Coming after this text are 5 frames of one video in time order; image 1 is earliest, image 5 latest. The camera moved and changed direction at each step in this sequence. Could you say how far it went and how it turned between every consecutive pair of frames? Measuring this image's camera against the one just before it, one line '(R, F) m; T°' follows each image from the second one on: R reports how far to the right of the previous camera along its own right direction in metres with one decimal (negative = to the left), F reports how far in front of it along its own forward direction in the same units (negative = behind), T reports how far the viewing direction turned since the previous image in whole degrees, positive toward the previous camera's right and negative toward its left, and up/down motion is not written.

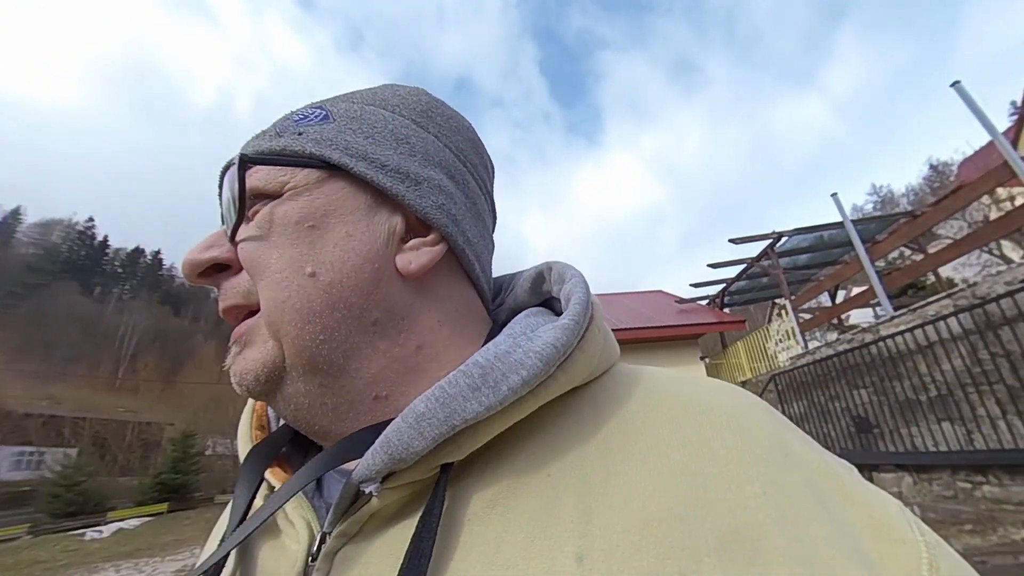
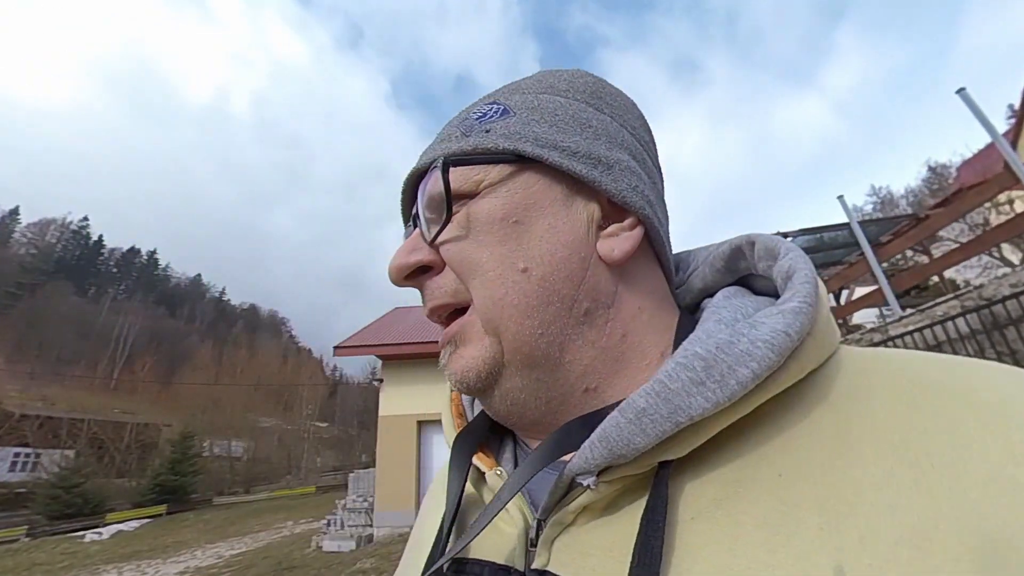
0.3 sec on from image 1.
(-0.2, 0.0) m; +1°
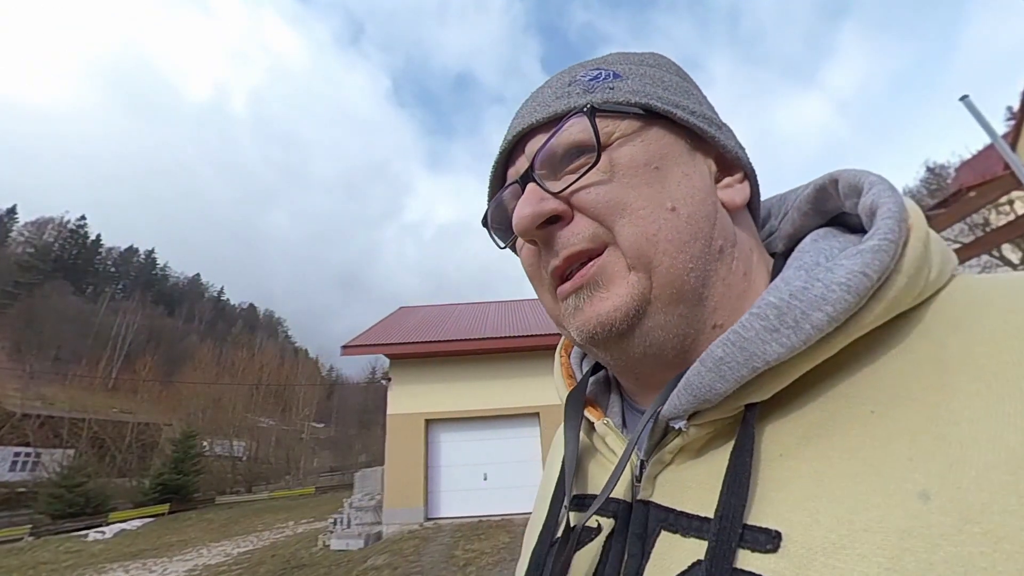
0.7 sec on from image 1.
(-0.2, -0.1) m; 0°
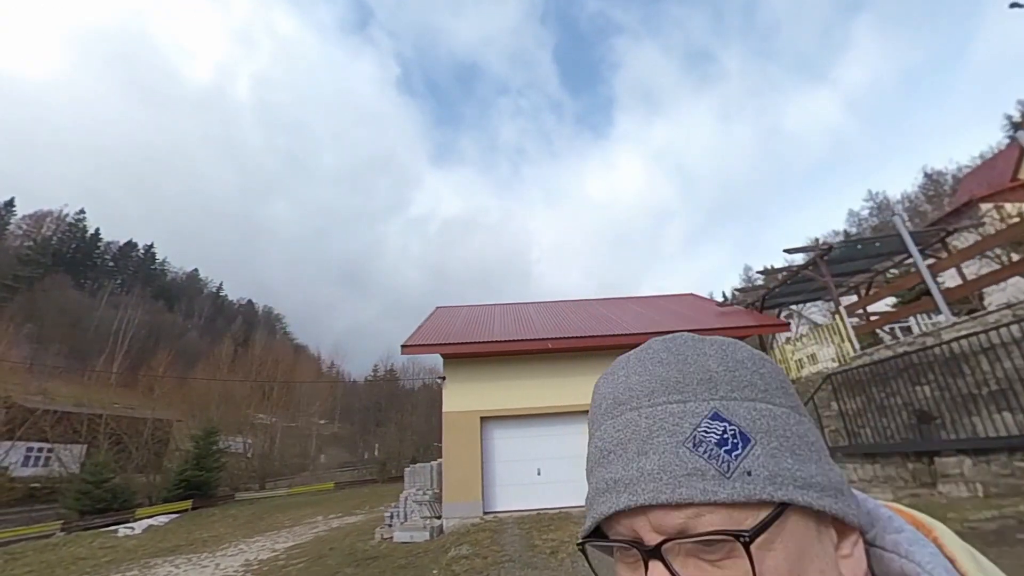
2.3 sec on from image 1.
(-1.1, -0.3) m; +1°
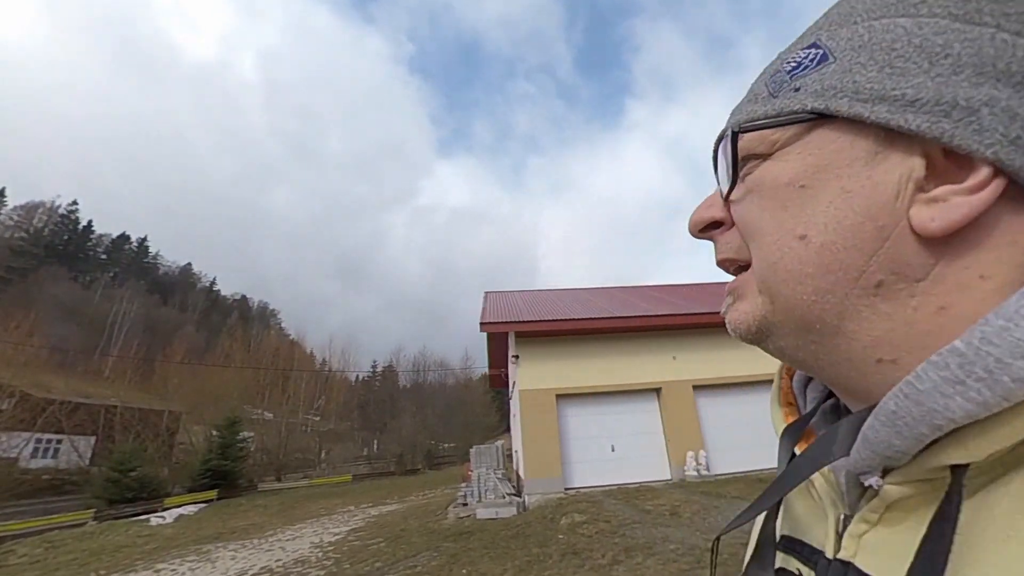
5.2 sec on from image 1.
(-1.5, 0.0) m; +2°
